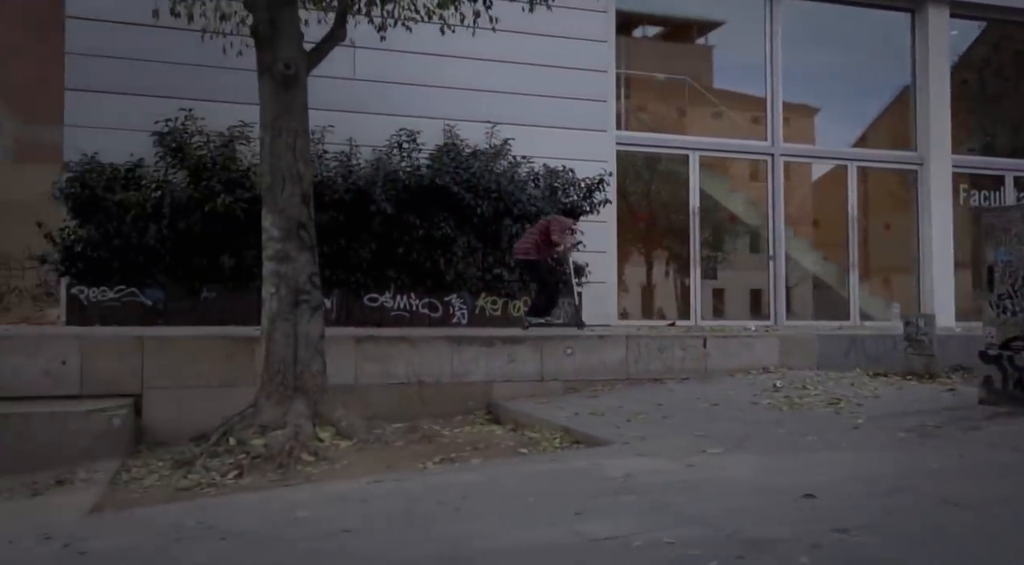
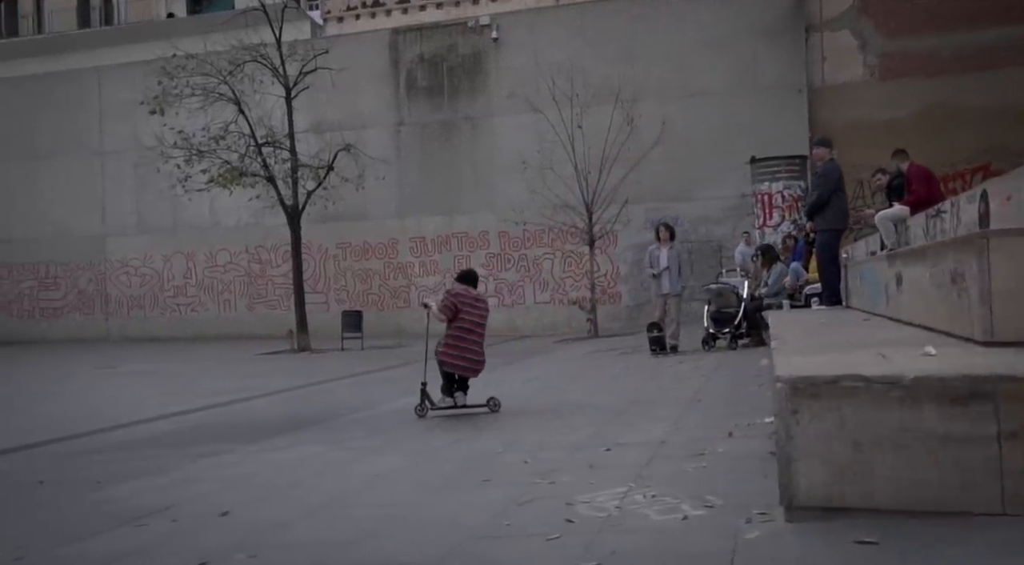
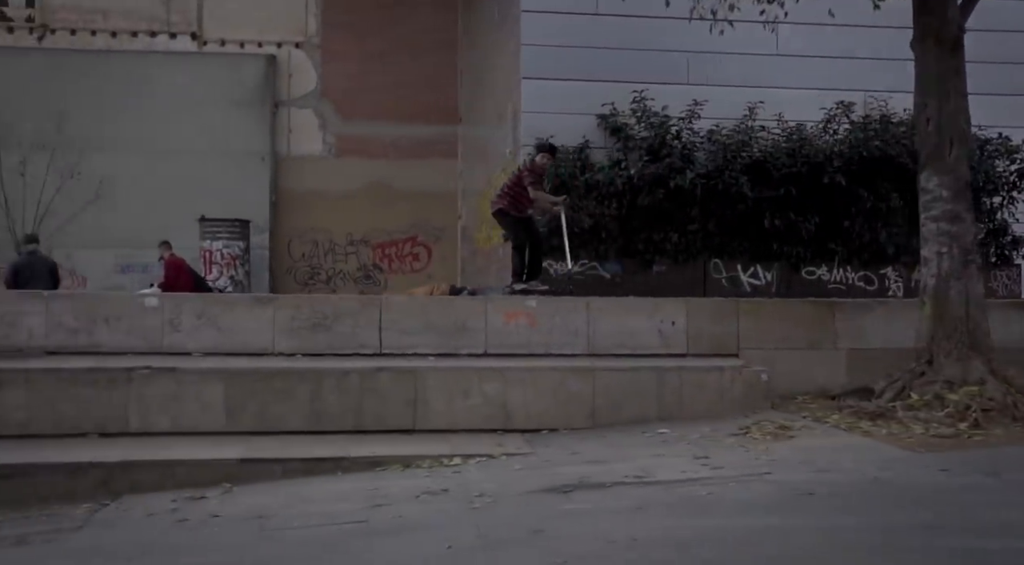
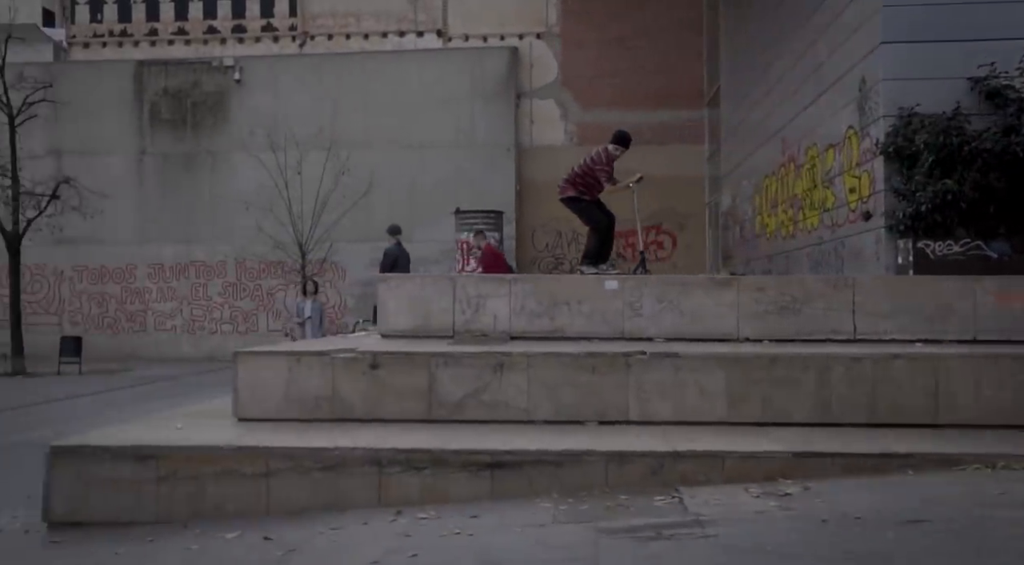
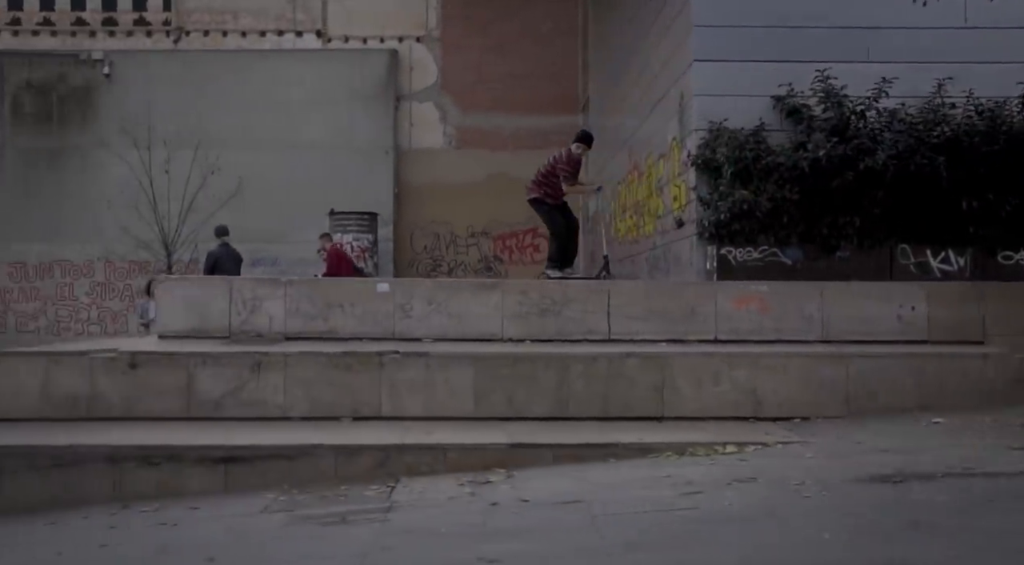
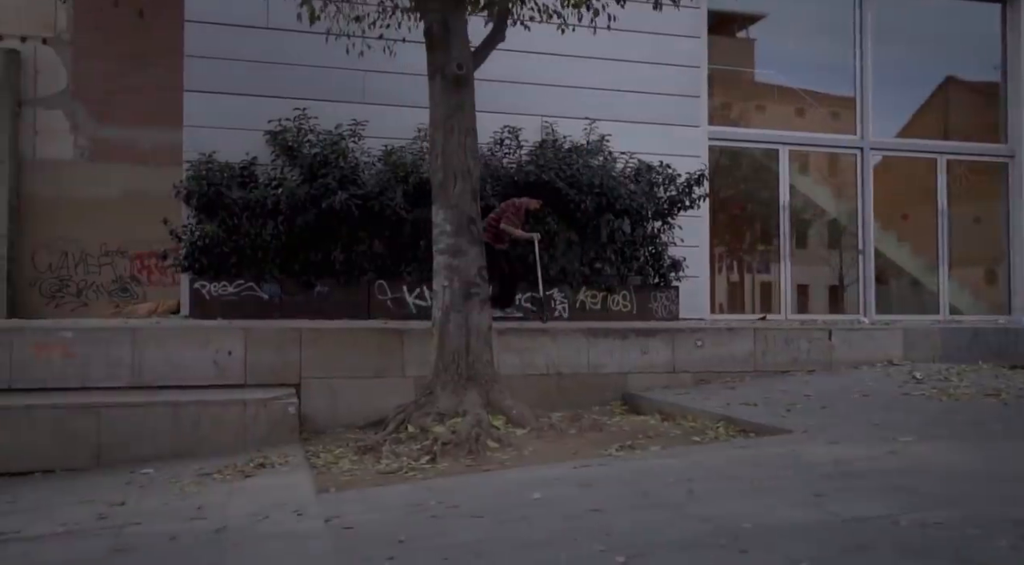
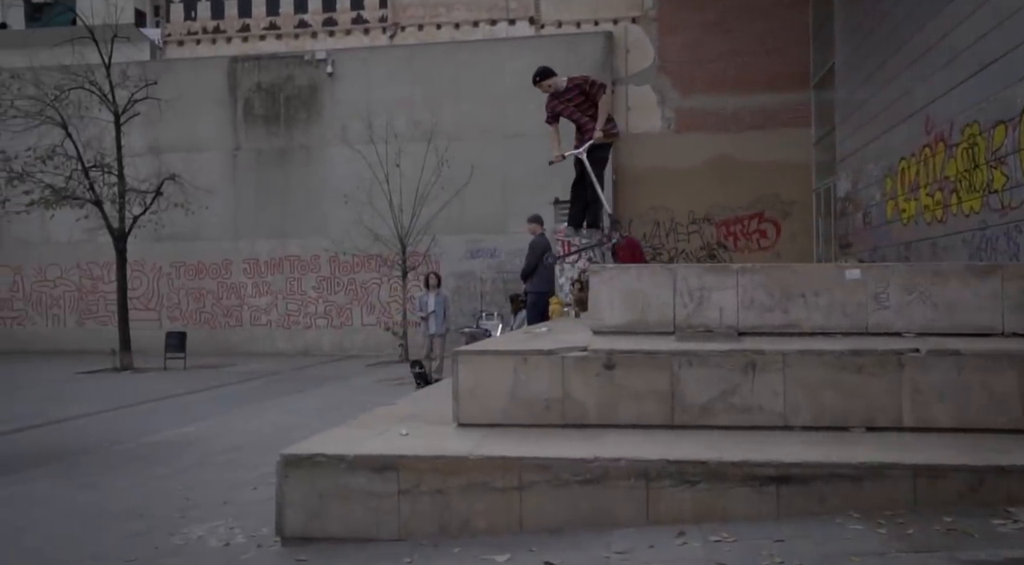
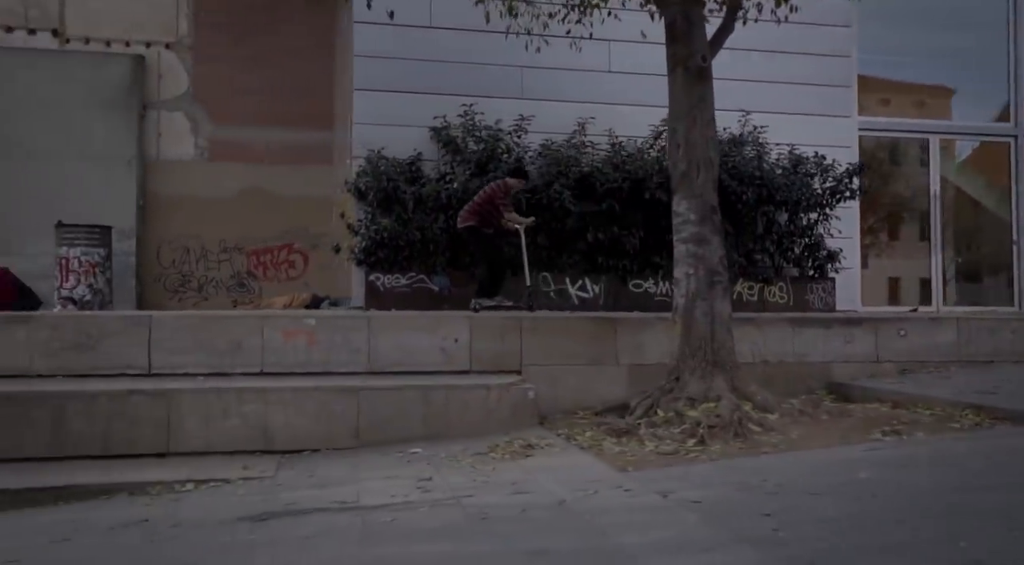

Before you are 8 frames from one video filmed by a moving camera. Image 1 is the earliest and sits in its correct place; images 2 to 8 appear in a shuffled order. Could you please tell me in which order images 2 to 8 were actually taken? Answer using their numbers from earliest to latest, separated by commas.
6, 8, 3, 5, 4, 7, 2
